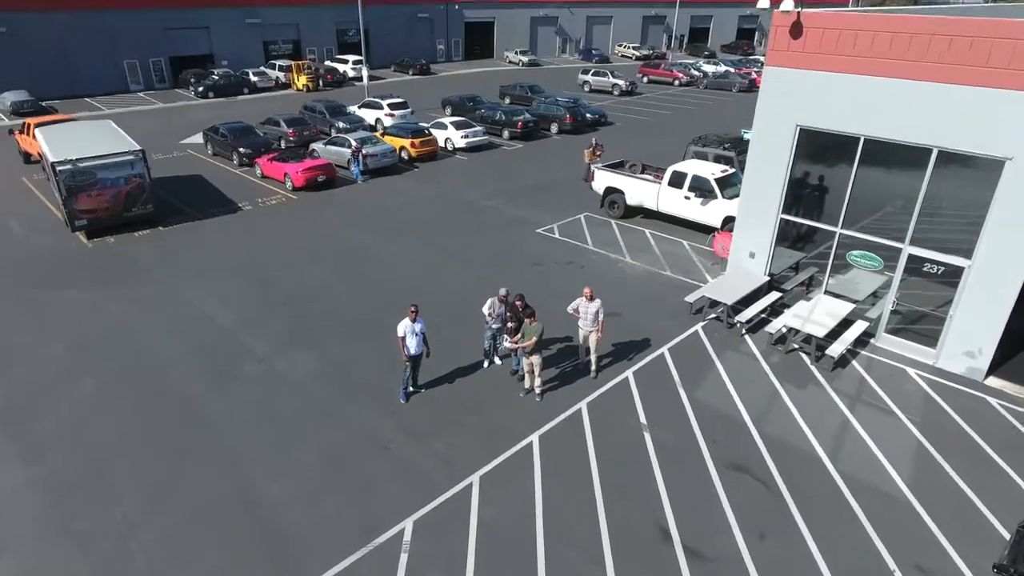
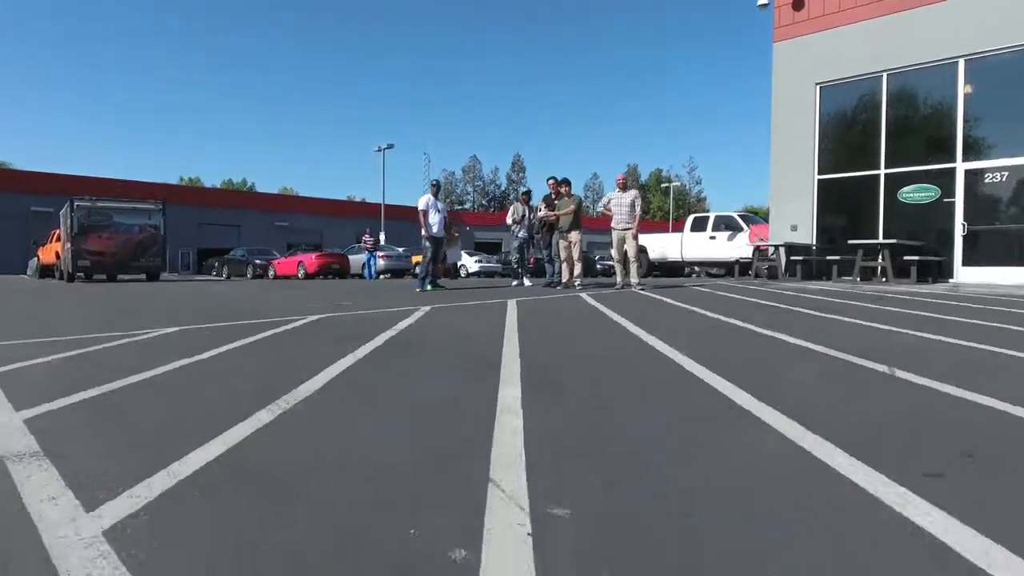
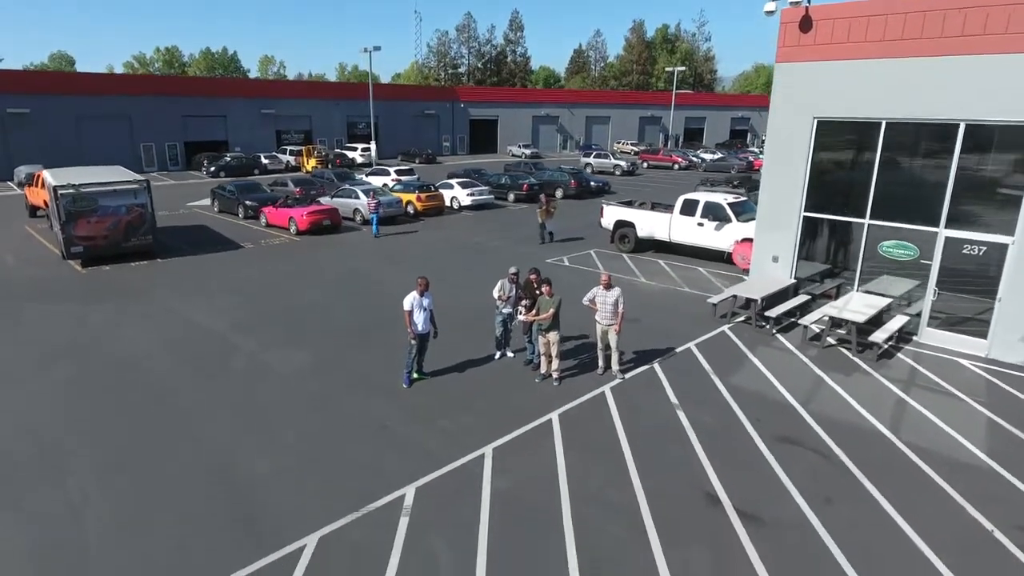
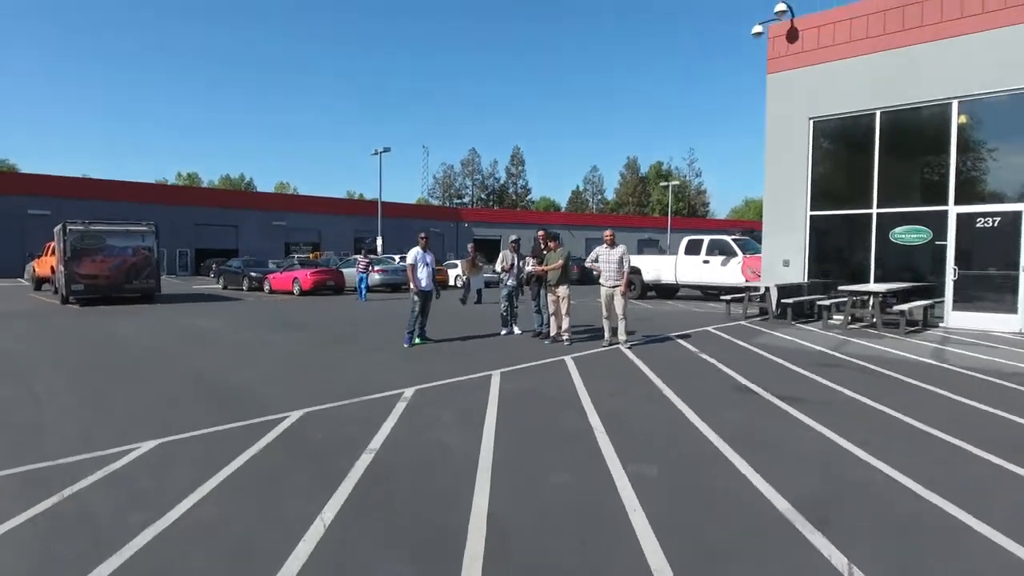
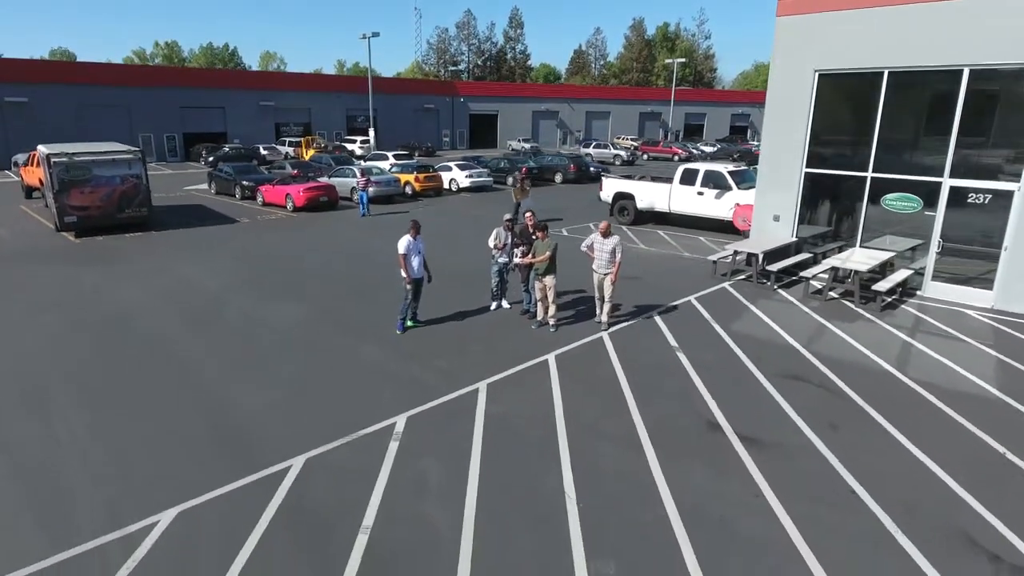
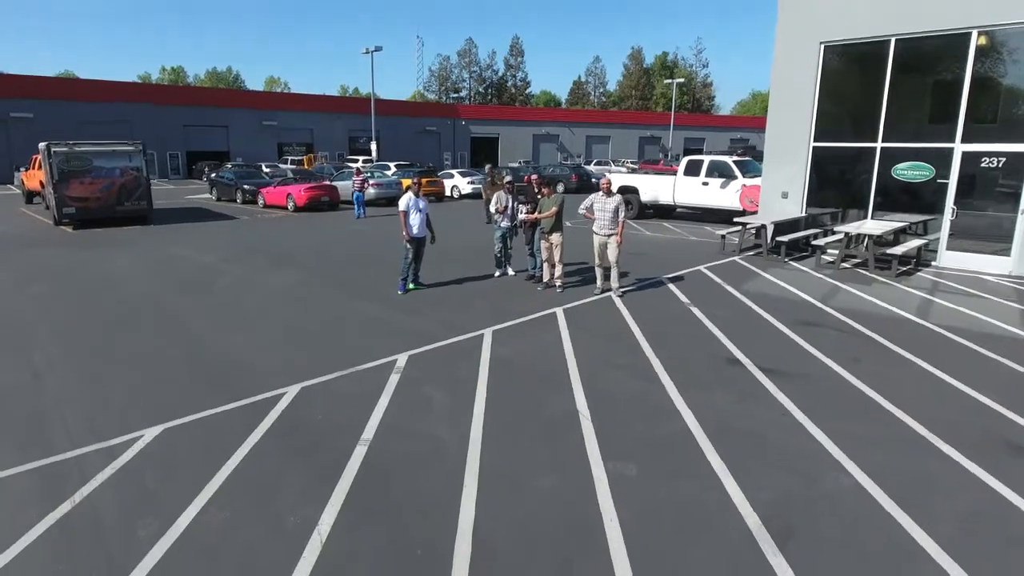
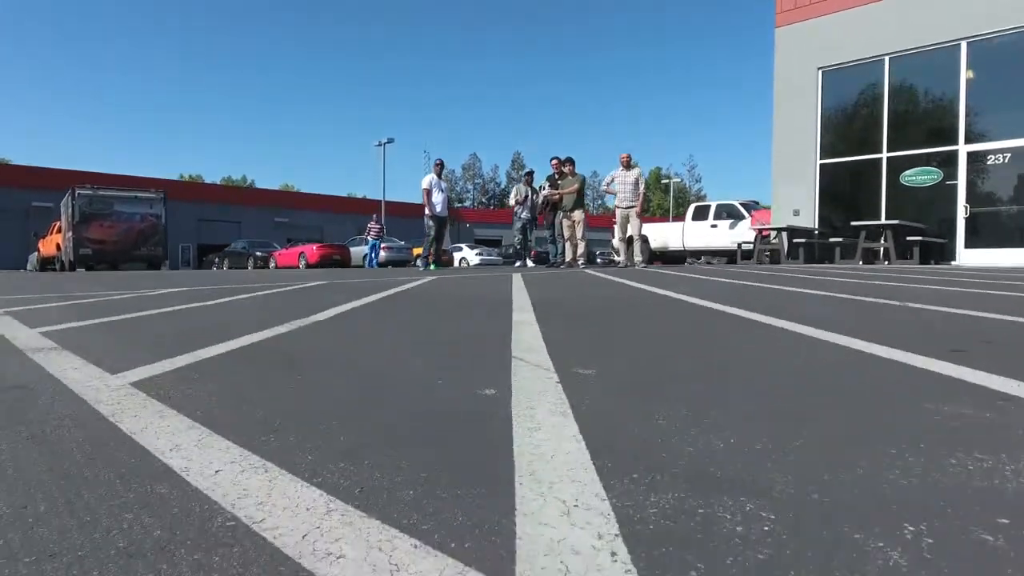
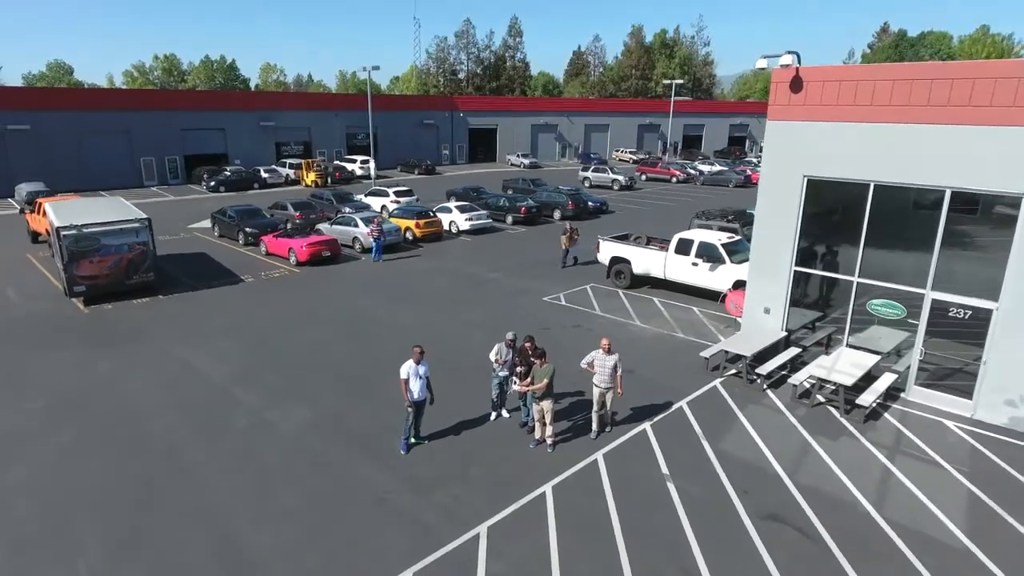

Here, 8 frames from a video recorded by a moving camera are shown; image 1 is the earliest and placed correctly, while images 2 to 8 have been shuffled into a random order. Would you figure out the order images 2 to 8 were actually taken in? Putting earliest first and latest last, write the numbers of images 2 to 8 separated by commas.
8, 3, 5, 6, 4, 2, 7
